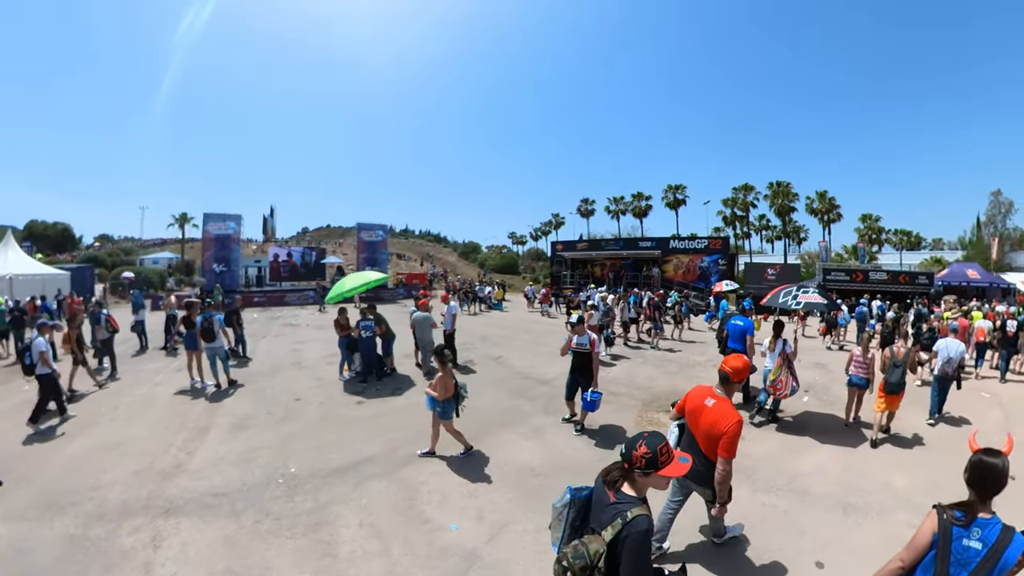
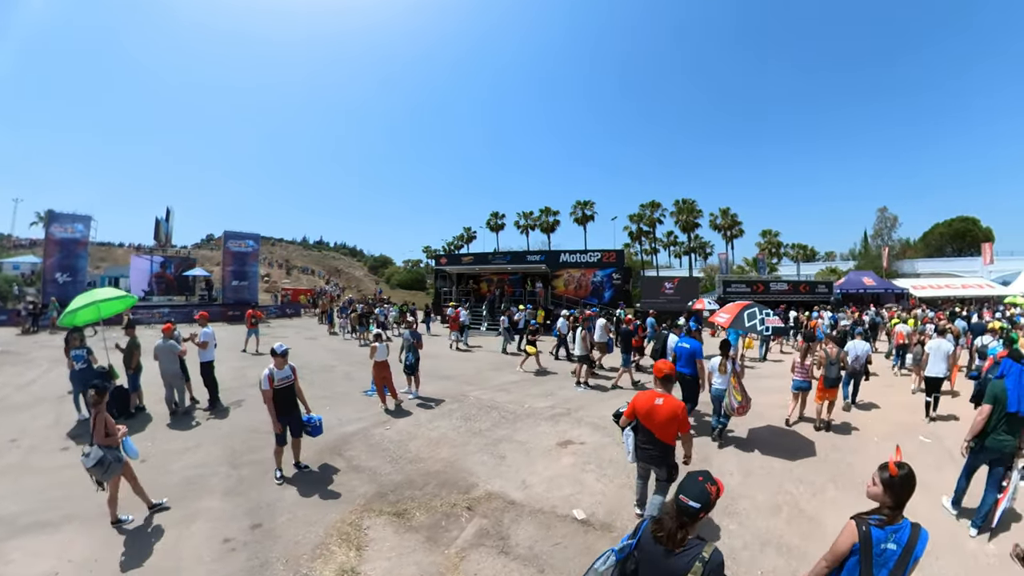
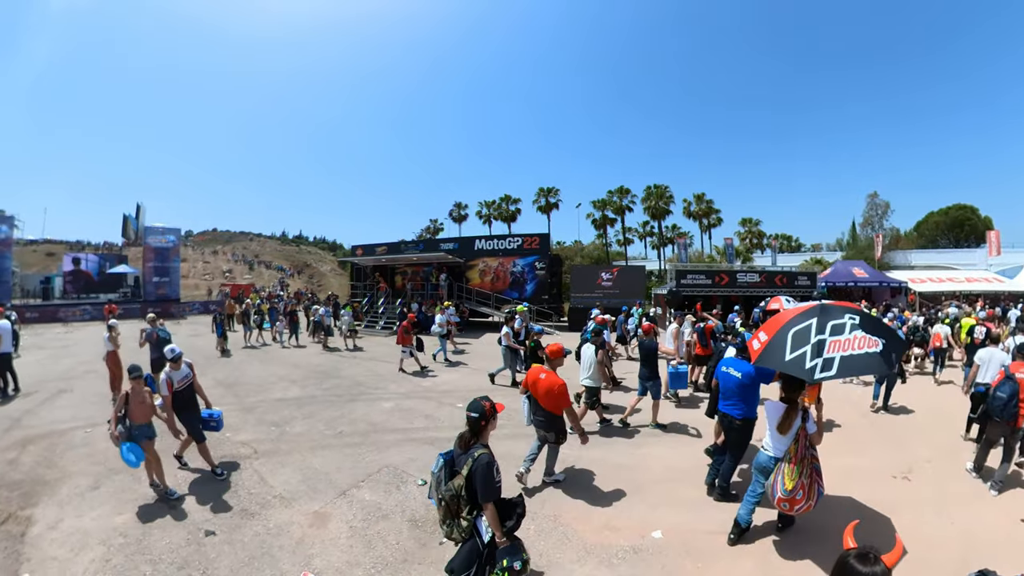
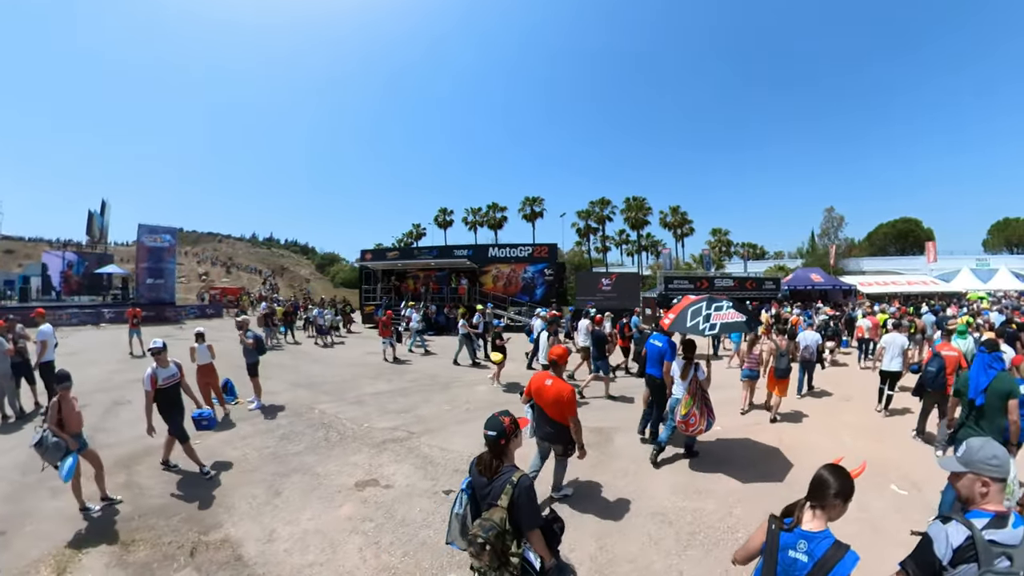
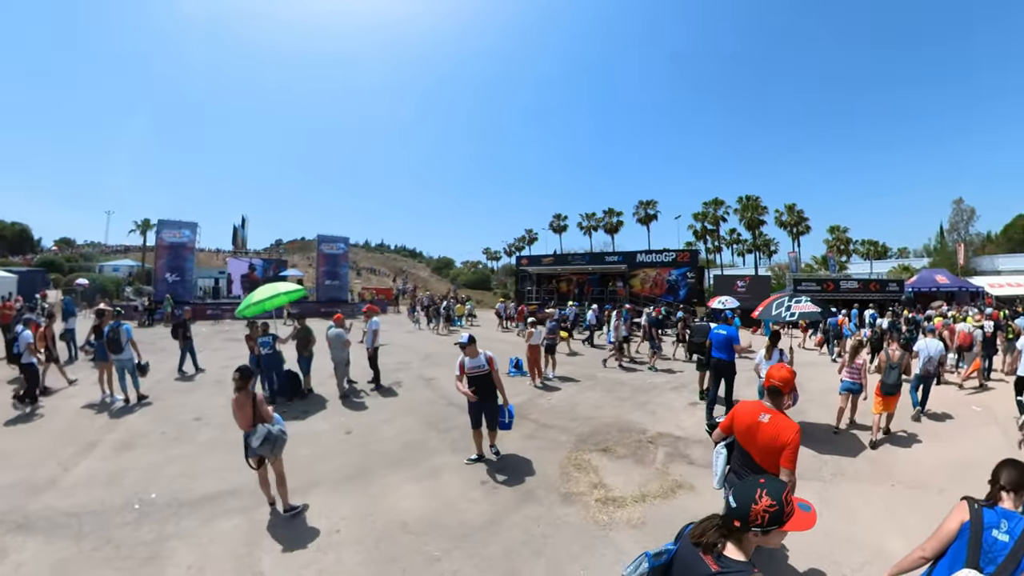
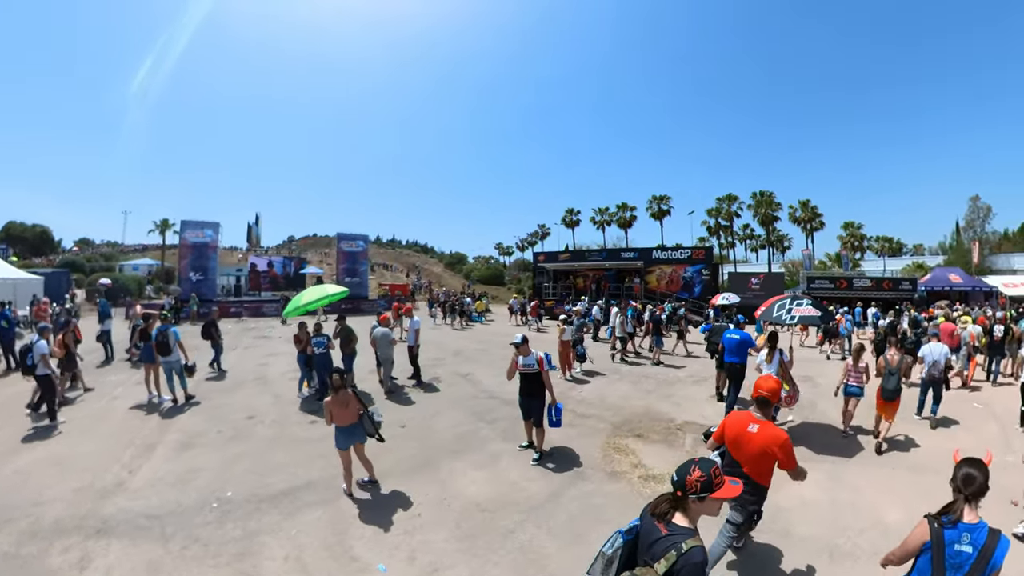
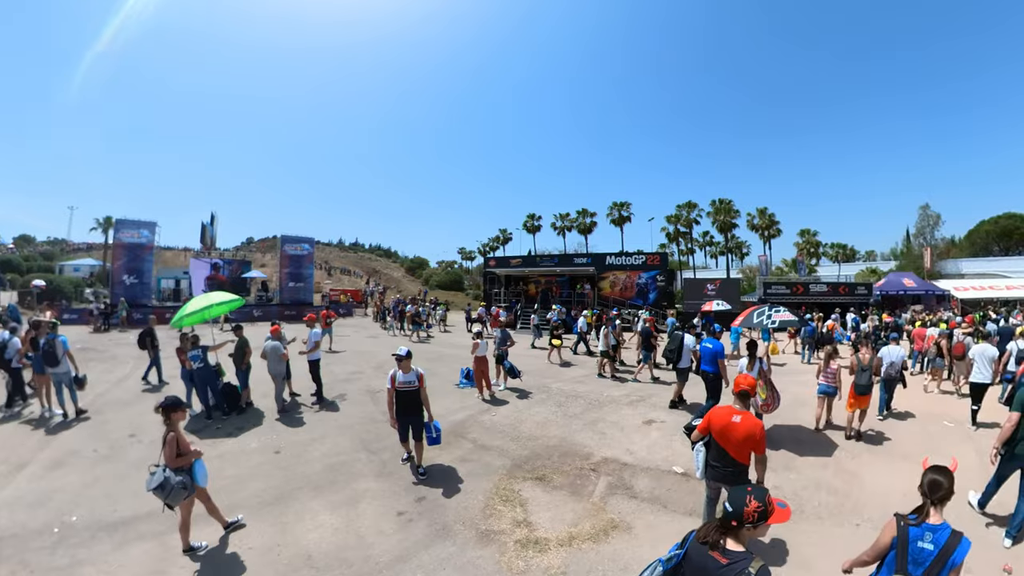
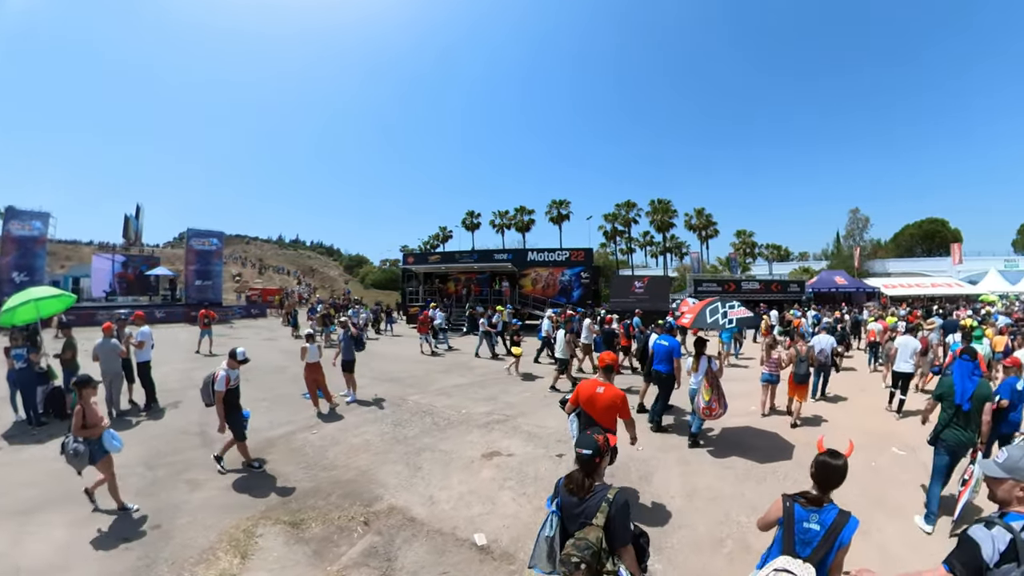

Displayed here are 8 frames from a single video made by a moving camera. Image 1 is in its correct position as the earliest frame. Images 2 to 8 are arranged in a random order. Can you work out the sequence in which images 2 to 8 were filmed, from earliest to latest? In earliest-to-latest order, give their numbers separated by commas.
6, 5, 7, 2, 8, 4, 3
